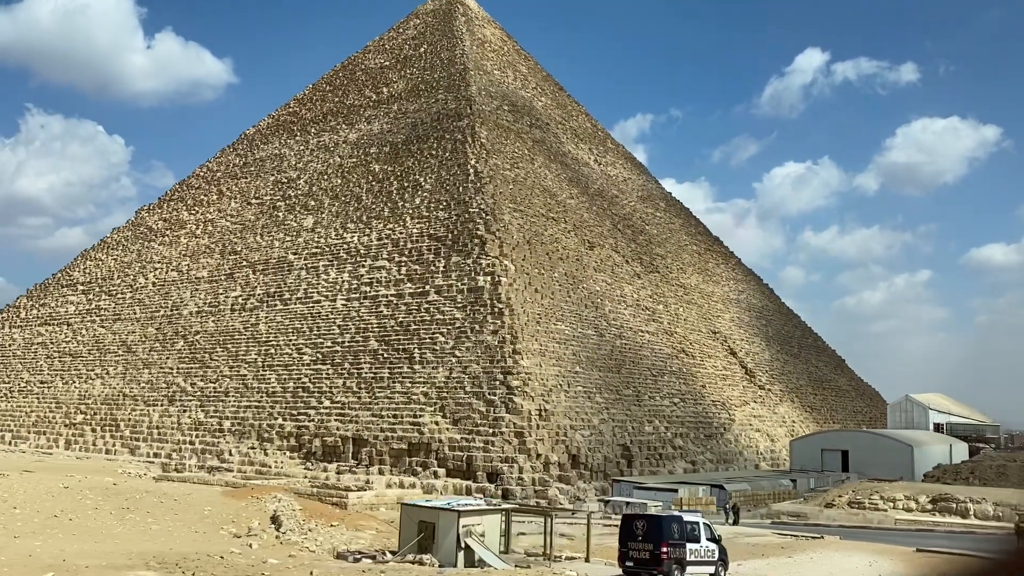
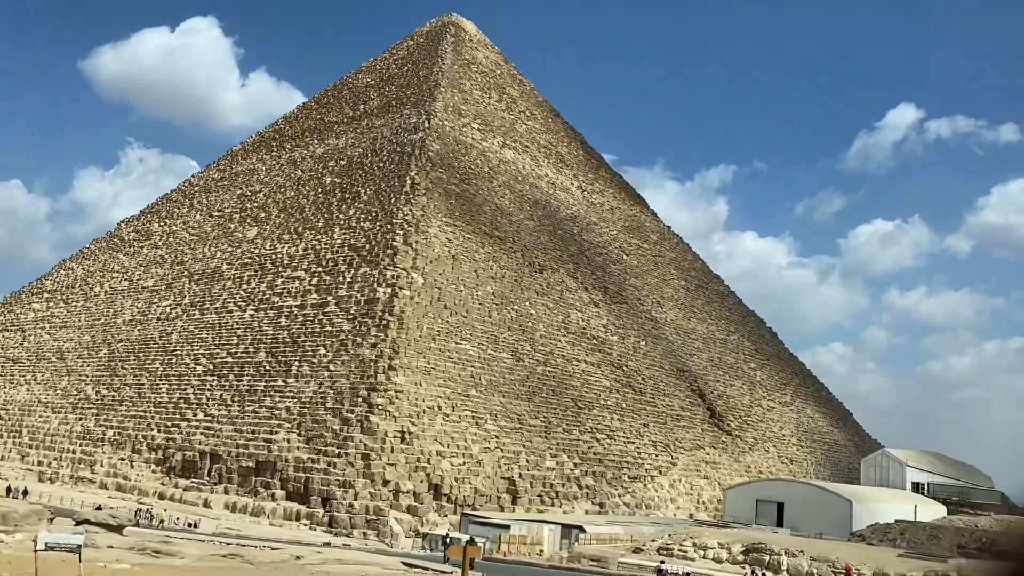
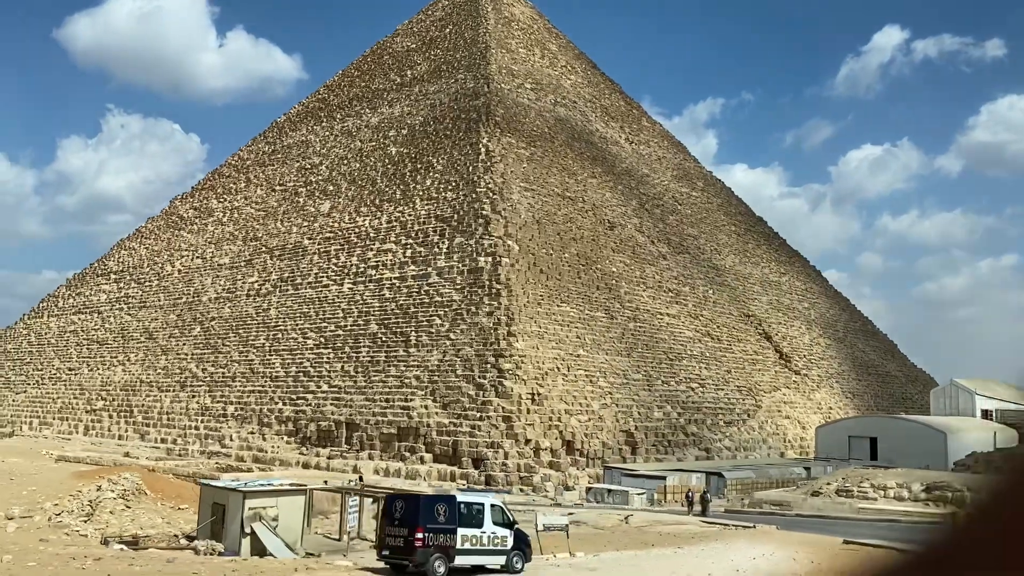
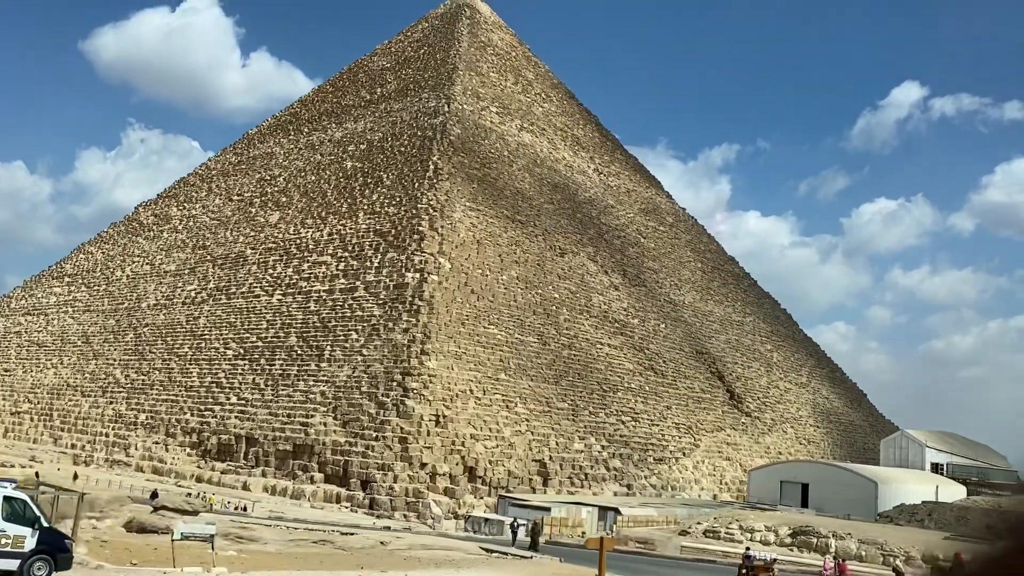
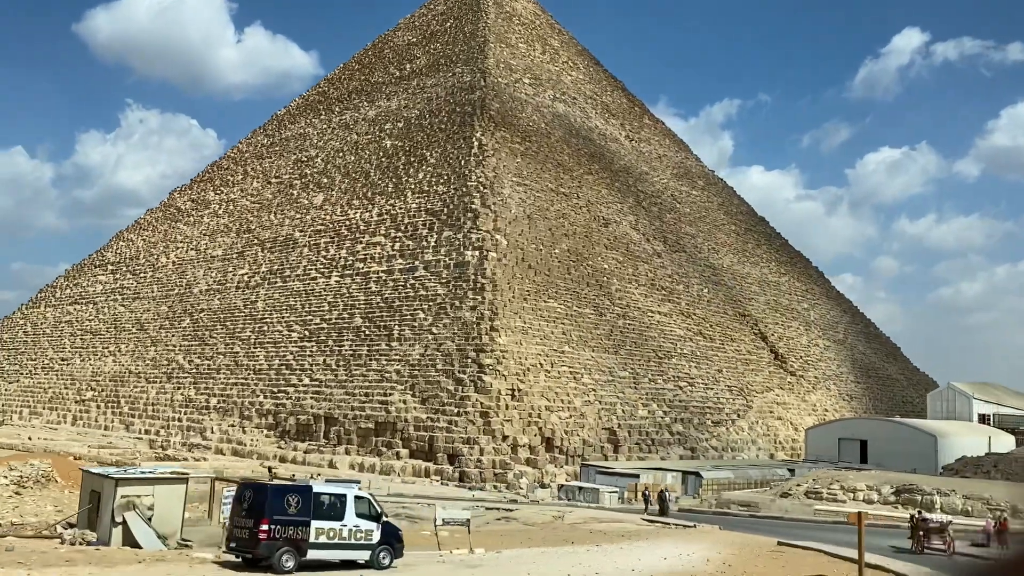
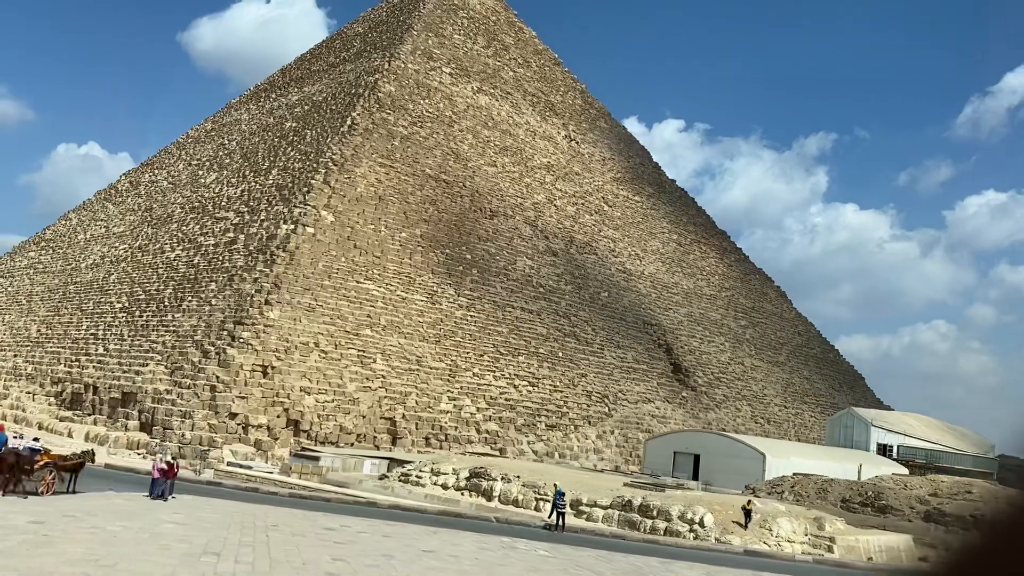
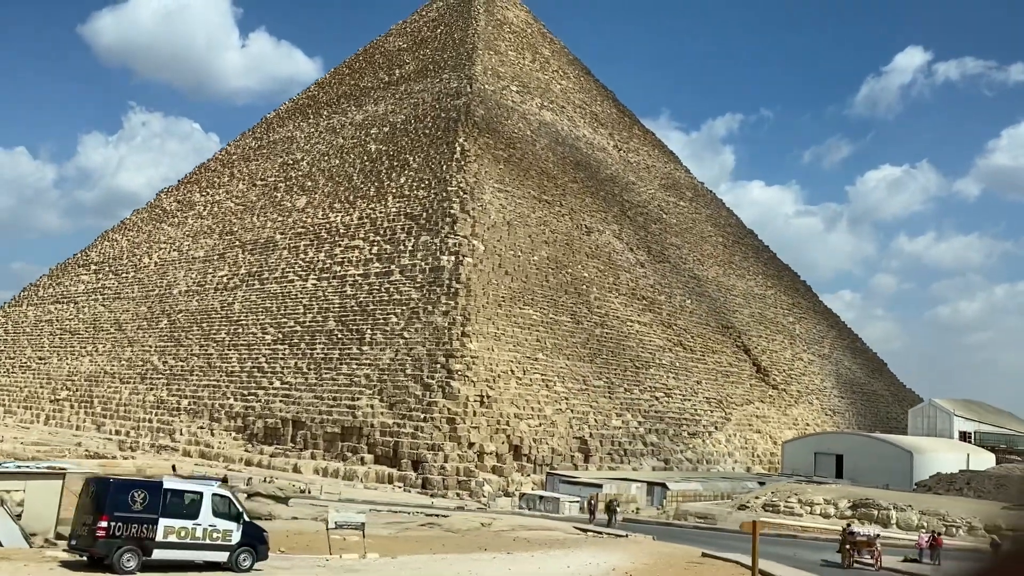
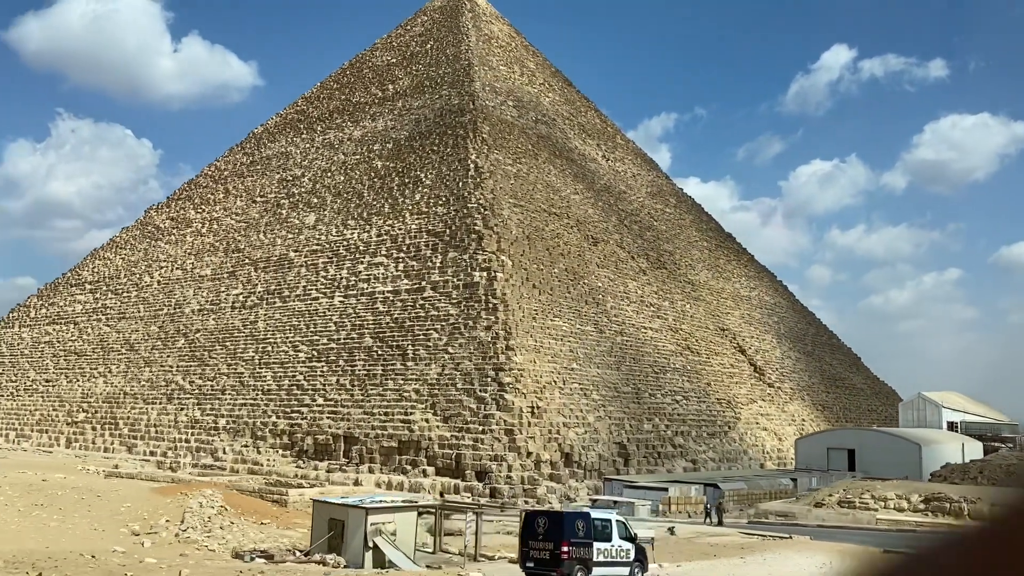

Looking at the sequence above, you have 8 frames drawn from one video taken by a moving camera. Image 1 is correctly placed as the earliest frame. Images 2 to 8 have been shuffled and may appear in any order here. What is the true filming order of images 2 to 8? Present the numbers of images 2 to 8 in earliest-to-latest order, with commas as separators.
8, 3, 5, 7, 4, 2, 6
